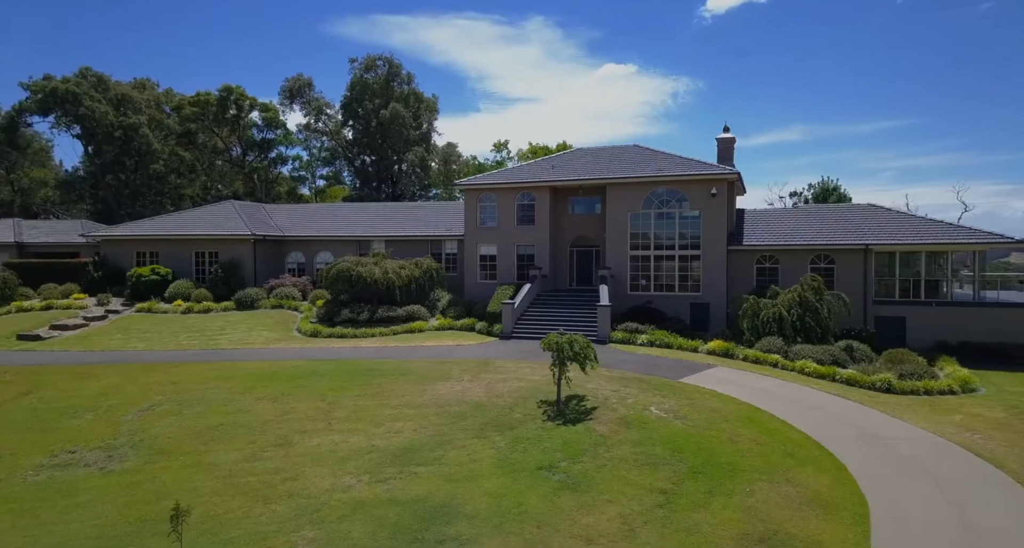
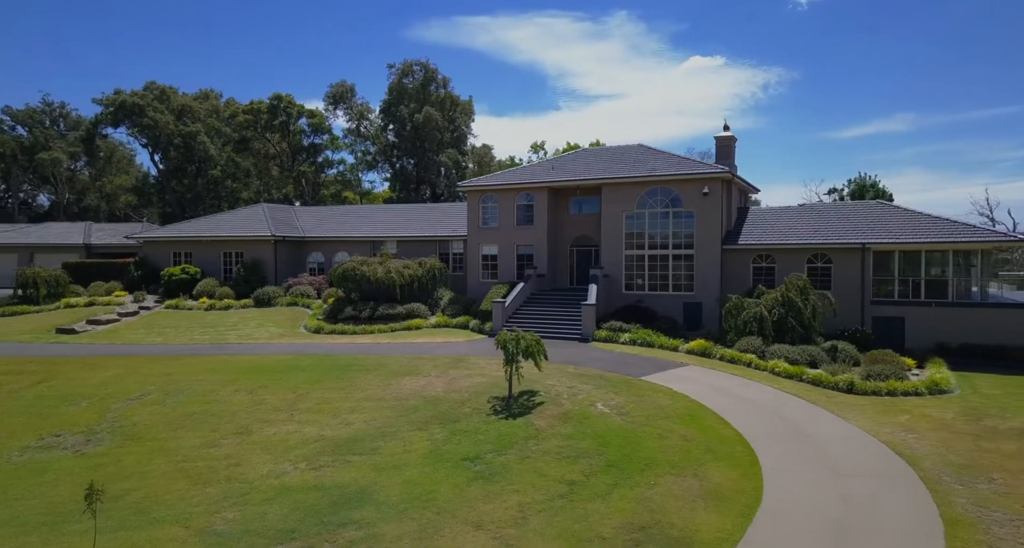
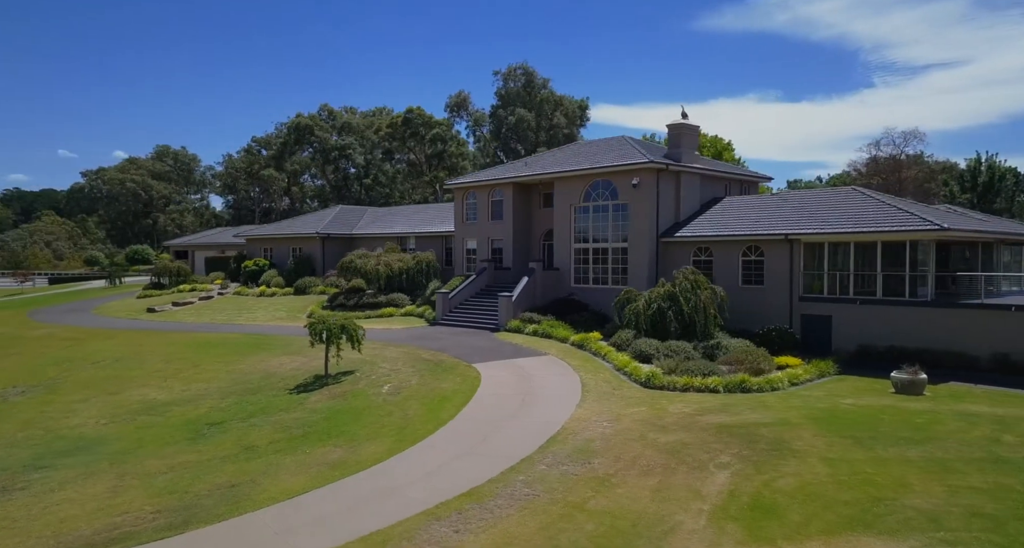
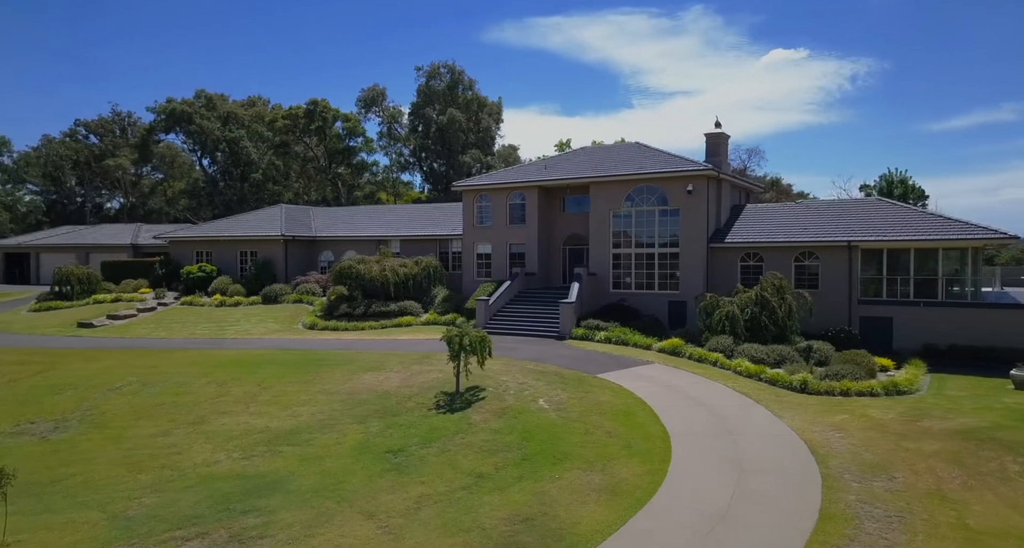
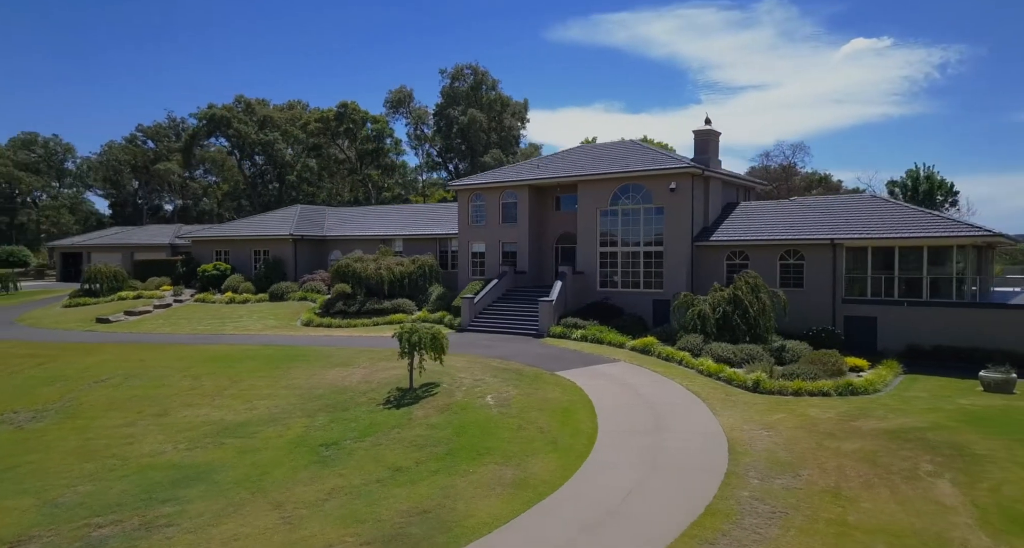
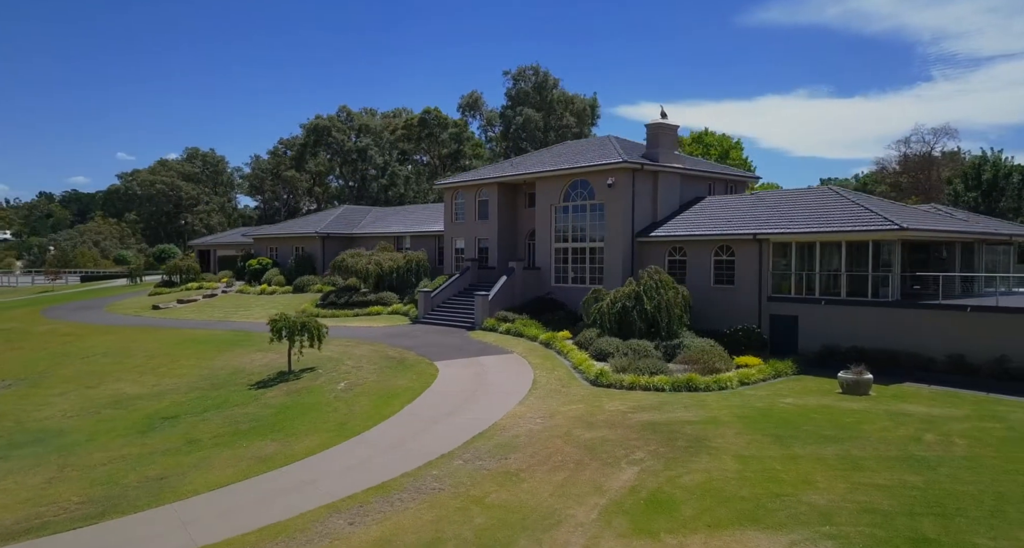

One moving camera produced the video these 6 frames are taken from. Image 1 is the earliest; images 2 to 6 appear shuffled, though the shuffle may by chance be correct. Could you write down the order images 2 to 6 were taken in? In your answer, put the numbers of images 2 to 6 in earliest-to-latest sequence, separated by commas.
2, 4, 5, 3, 6
